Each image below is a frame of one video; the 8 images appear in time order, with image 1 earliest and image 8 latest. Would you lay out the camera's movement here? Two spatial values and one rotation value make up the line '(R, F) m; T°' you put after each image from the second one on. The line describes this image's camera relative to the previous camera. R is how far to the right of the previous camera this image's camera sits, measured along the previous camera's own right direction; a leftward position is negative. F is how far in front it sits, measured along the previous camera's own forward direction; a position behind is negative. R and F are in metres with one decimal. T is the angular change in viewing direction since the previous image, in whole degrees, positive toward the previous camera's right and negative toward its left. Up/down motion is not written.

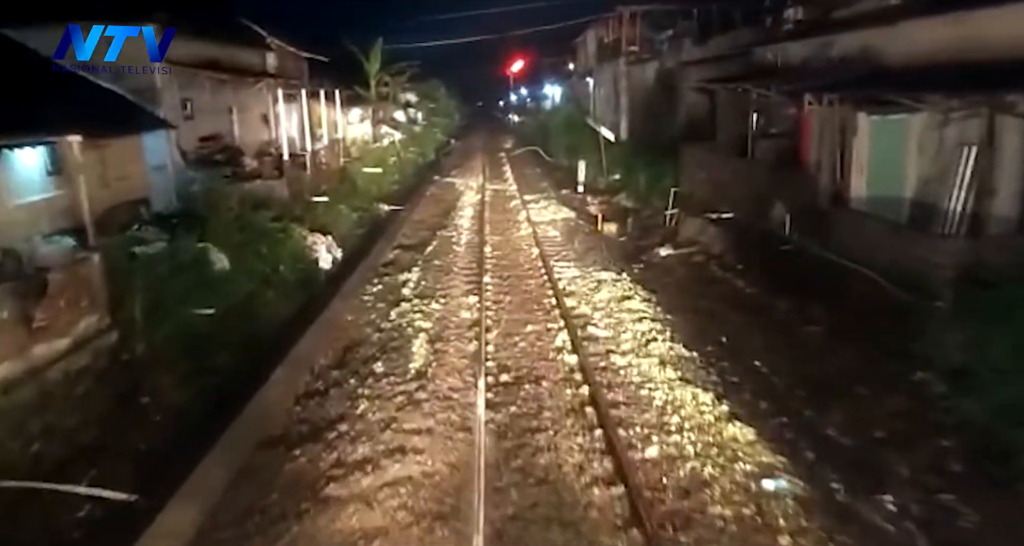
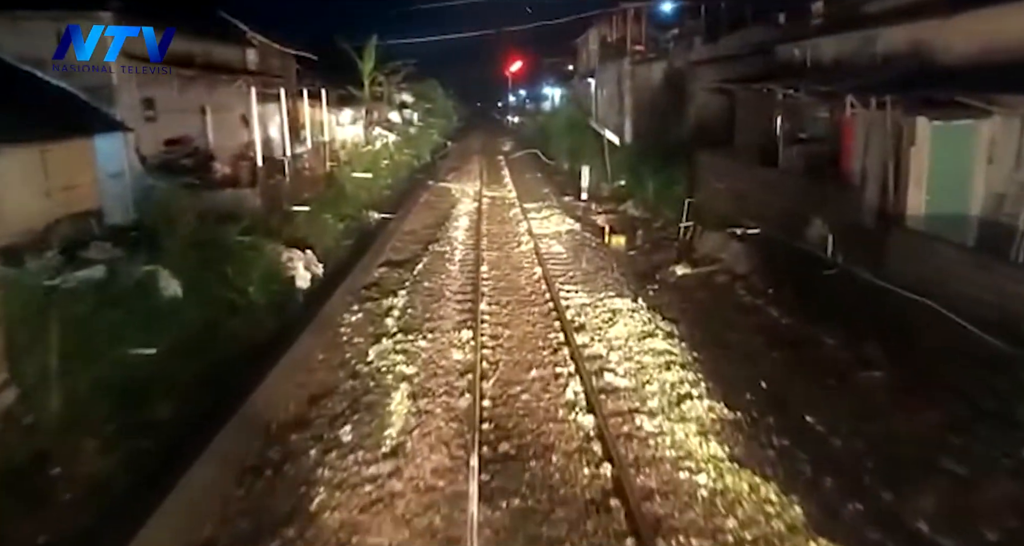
(0.0, +1.3) m; 0°
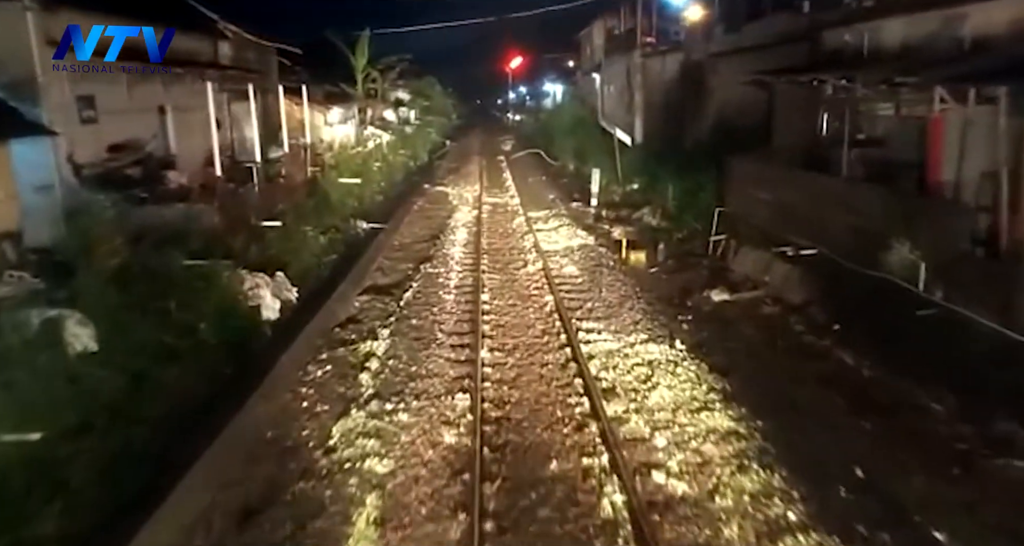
(-0.1, +1.7) m; 0°
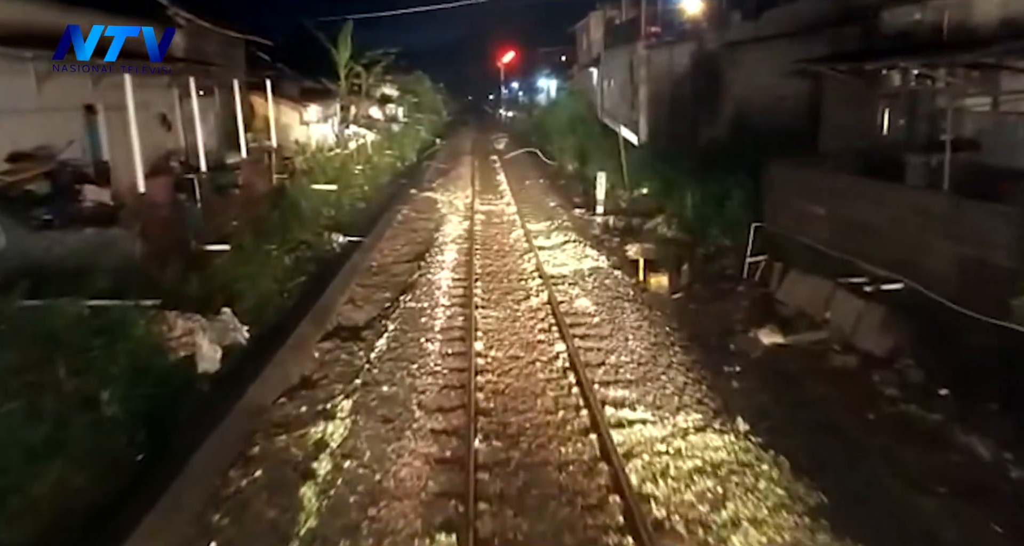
(-0.1, +1.9) m; +1°
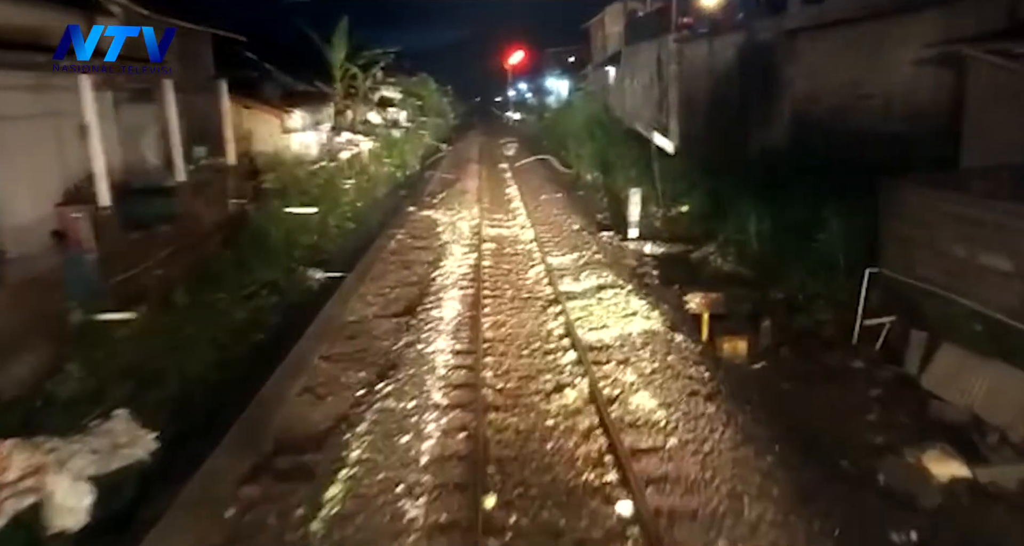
(-0.1, +2.7) m; -1°
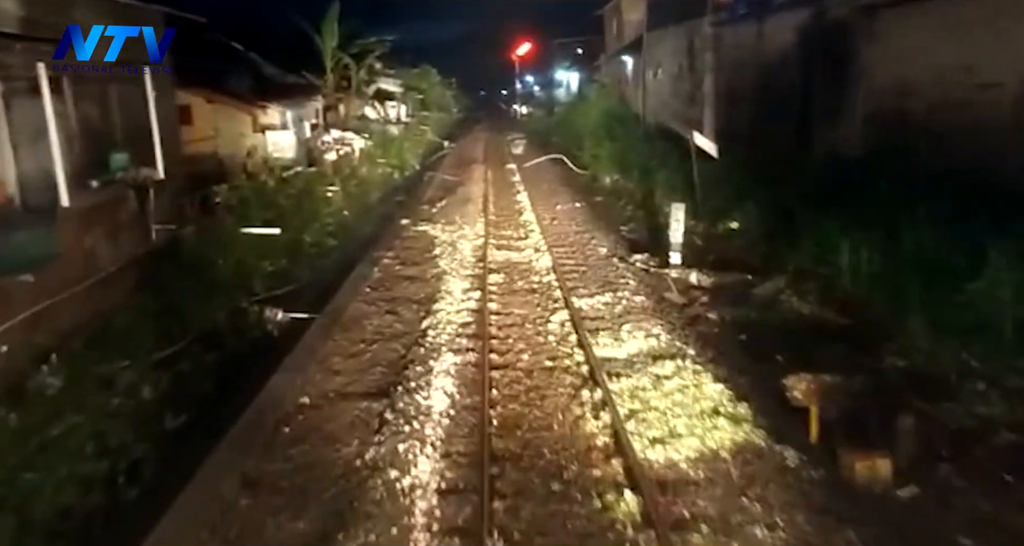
(-0.1, +2.5) m; 0°
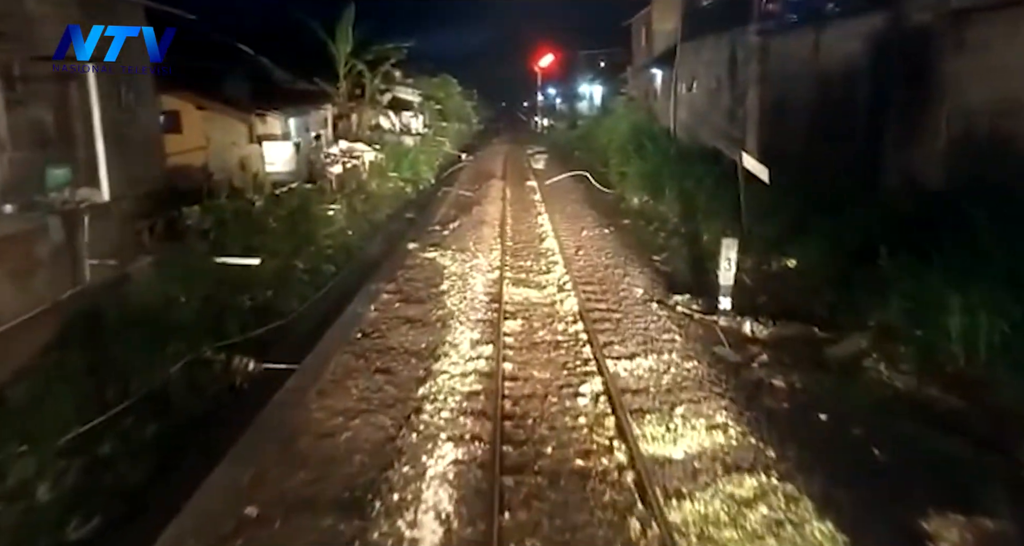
(-0.1, +1.6) m; -1°
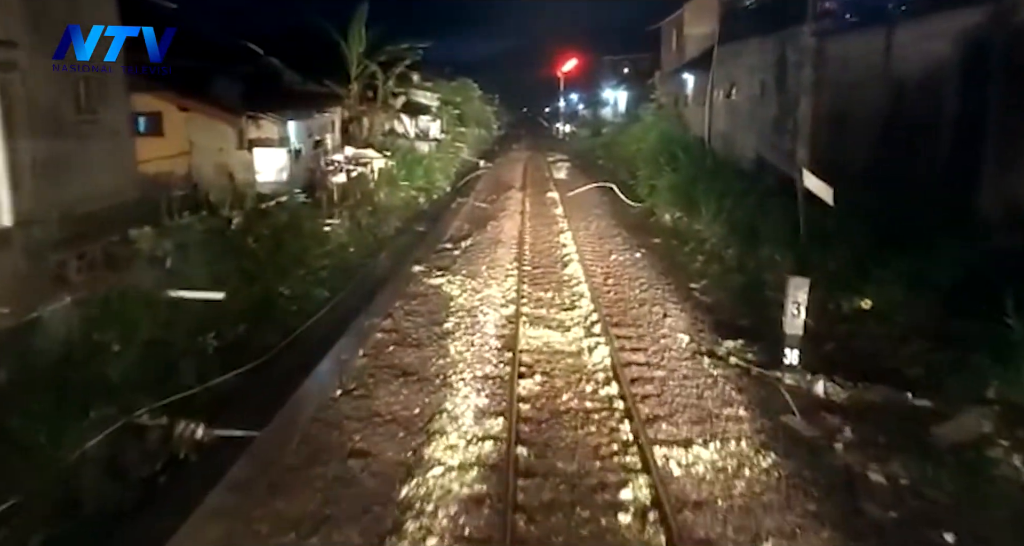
(0.0, +1.6) m; -2°
